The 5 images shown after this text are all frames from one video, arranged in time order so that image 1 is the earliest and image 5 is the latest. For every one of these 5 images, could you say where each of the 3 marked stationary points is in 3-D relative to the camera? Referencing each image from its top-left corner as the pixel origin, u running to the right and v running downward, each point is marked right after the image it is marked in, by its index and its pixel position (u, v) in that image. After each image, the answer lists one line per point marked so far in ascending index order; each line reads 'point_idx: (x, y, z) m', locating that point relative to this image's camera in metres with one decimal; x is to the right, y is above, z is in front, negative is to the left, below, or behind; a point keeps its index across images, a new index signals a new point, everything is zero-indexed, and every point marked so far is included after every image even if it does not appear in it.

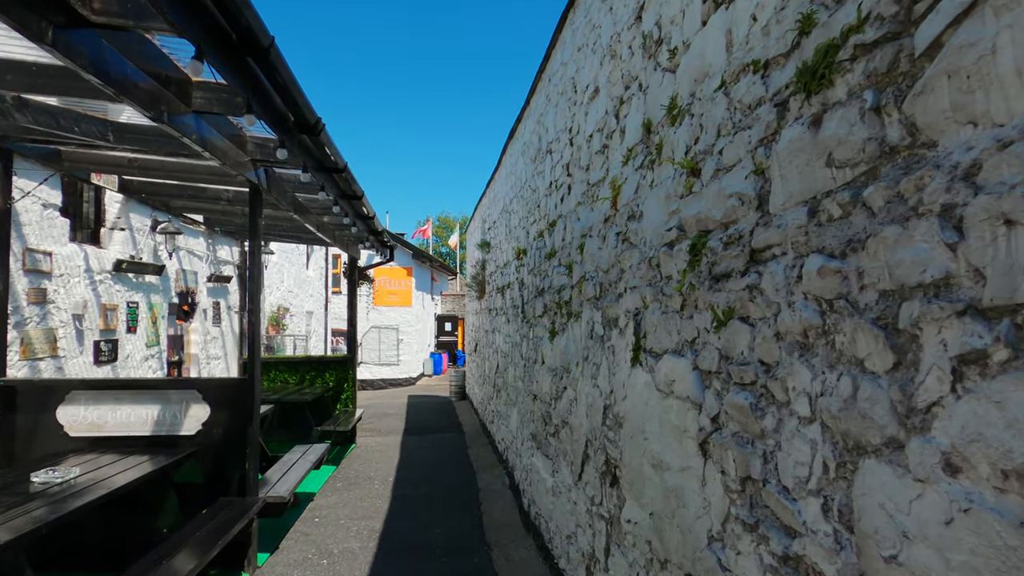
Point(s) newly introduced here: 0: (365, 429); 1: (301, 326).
0: (-2.2, -2.1, +9.5) m
1: (-3.9, -0.7, +11.8) m
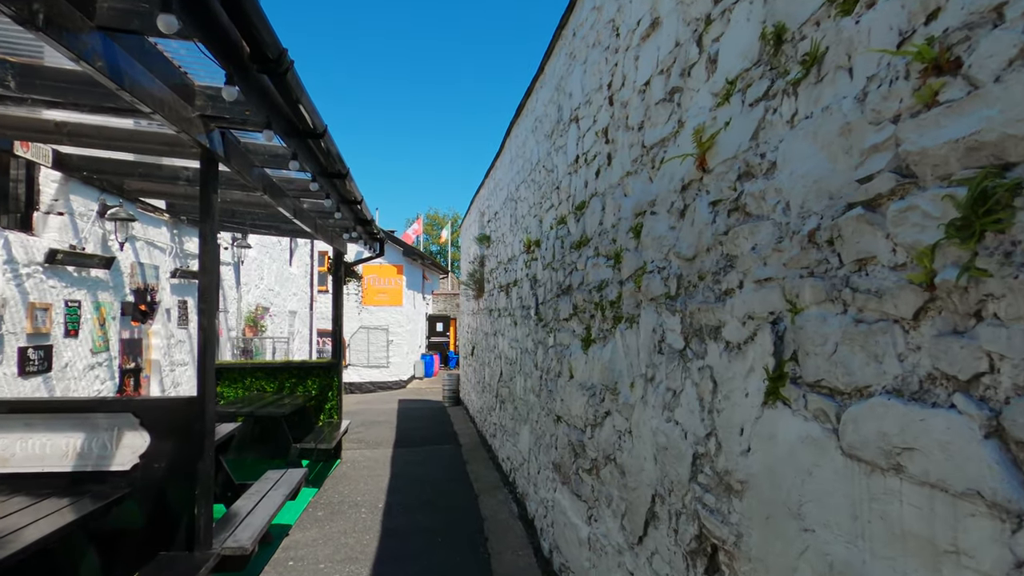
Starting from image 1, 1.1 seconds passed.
0: (-2.2, -2.1, +8.7) m
1: (-3.9, -0.7, +10.9) m
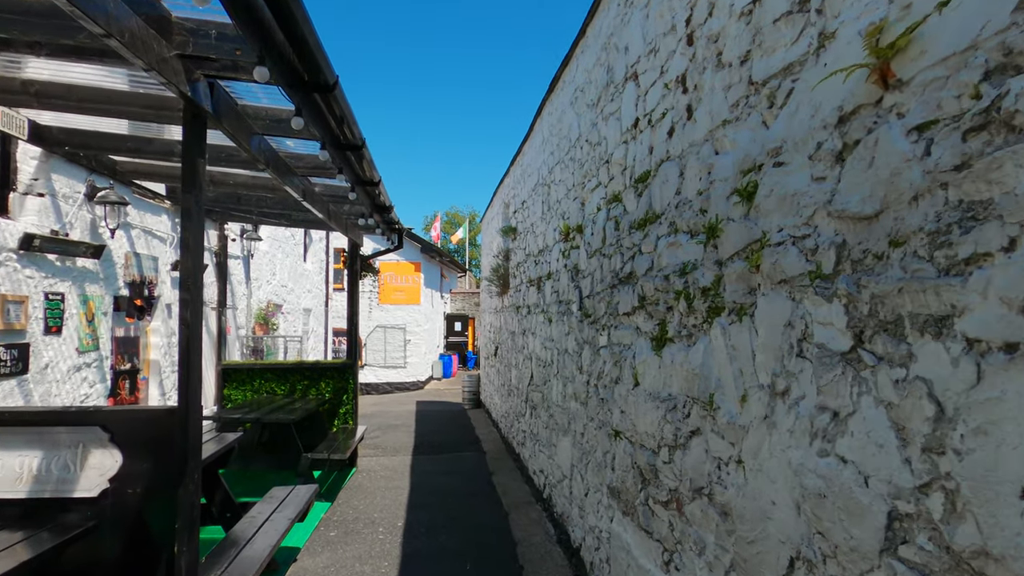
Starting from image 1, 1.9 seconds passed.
0: (-1.8, -2.0, +8.2) m
1: (-3.5, -0.6, +10.4) m
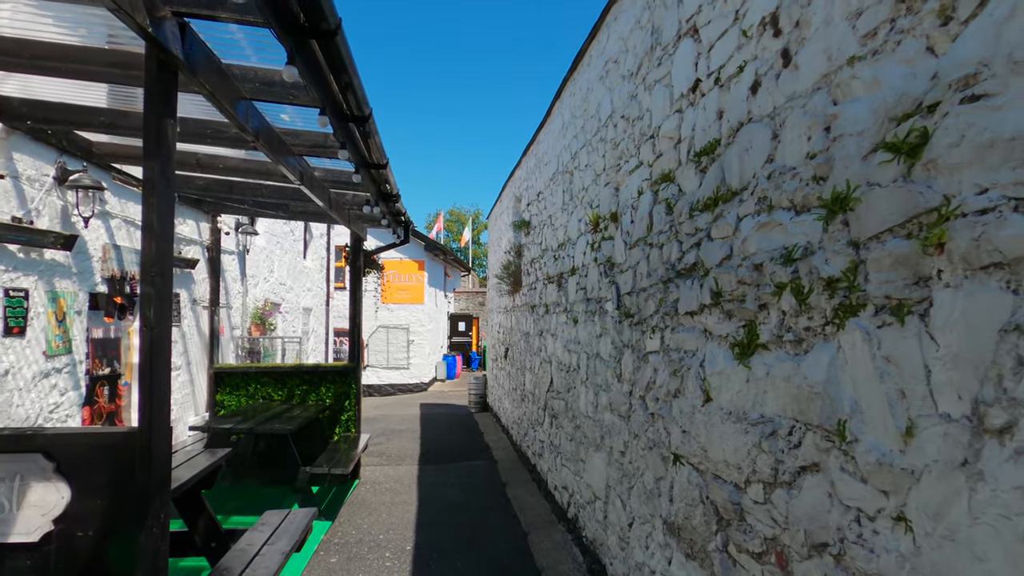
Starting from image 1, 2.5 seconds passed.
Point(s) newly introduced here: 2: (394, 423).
0: (-1.7, -2.0, +7.7) m
1: (-3.3, -0.6, +9.9) m
2: (-1.9, -2.2, +10.6) m
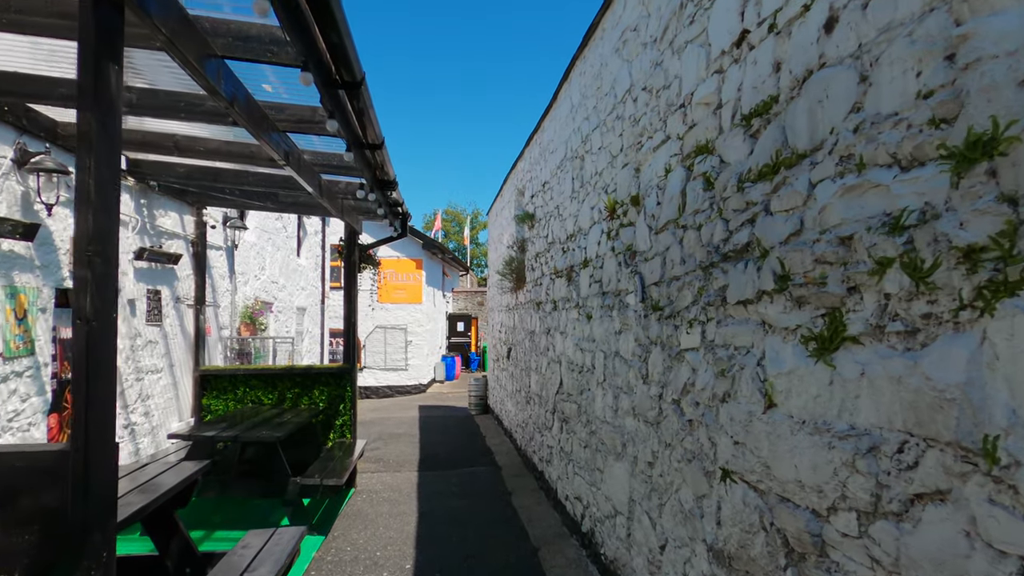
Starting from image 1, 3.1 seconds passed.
0: (-1.6, -2.0, +7.3) m
1: (-3.3, -0.6, +9.5) m
2: (-1.9, -2.2, +10.2) m
